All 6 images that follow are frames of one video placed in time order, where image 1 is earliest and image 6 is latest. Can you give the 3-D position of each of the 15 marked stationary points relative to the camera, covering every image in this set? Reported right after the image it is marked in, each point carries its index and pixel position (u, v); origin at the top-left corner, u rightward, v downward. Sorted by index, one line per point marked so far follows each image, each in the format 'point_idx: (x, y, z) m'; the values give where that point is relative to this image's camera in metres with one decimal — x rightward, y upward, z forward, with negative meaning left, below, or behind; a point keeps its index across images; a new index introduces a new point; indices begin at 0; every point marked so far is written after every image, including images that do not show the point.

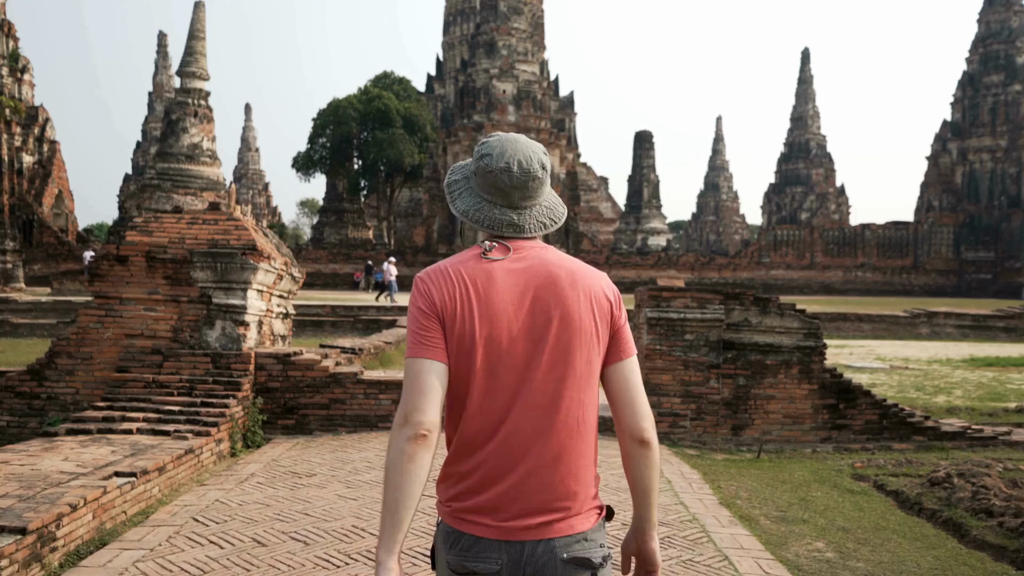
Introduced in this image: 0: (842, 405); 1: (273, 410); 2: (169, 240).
0: (+2.9, -1.0, +7.9) m
1: (-2.1, -1.0, +7.7) m
2: (-3.0, +0.4, +7.7) m
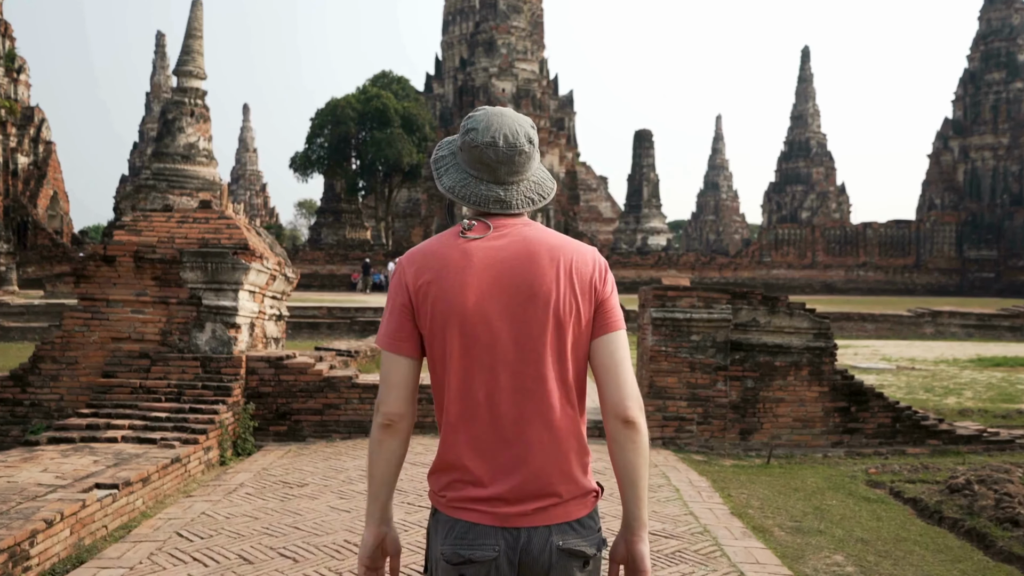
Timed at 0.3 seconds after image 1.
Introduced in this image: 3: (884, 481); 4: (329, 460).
0: (+2.9, -1.0, +7.7) m
1: (-2.1, -1.1, +7.4) m
2: (-3.0, +0.4, +7.5) m
3: (+2.7, -1.4, +6.5) m
4: (-1.4, -1.3, +6.6) m
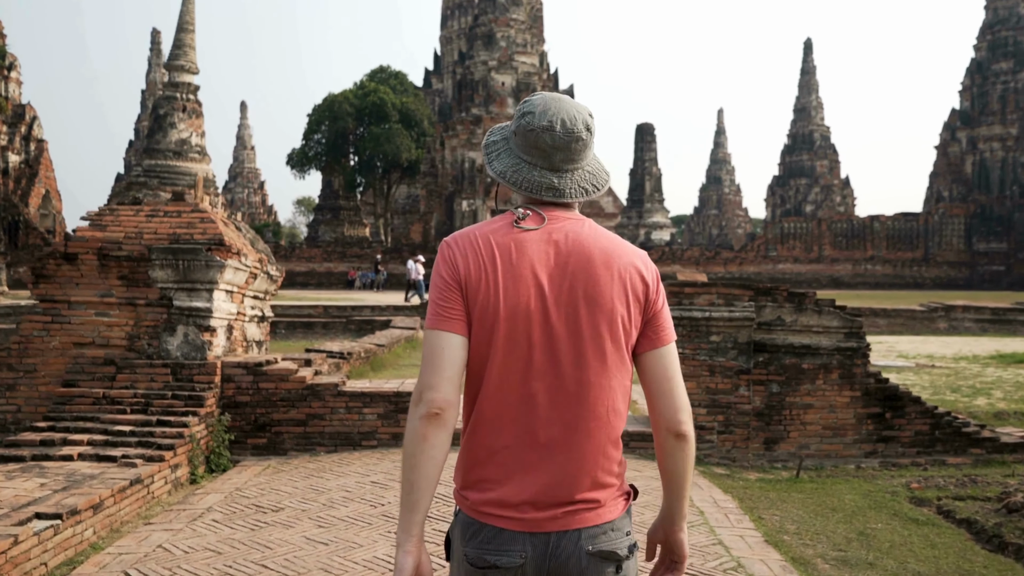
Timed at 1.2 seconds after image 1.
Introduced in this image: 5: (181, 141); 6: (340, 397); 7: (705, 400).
0: (+3.0, -1.0, +7.0) m
1: (-2.0, -1.1, +6.7) m
2: (-3.0, +0.4, +6.8) m
3: (+2.7, -1.4, +5.9) m
4: (-1.3, -1.3, +5.9) m
5: (-7.4, +3.3, +19.9) m
6: (-1.3, -0.8, +6.8) m
7: (+1.5, -0.9, +6.8) m
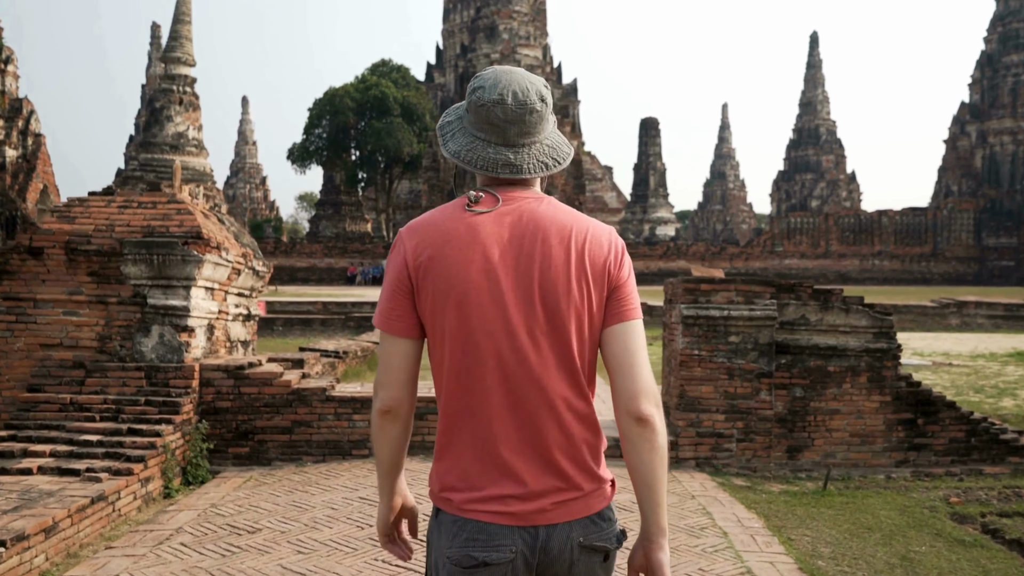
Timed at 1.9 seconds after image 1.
0: (+3.0, -1.0, +6.5) m
1: (-2.0, -1.0, +6.2) m
2: (-3.0, +0.4, +6.3) m
3: (+2.8, -1.4, +5.3) m
4: (-1.3, -1.2, +5.4) m
5: (-7.3, +3.4, +19.4) m
6: (-1.3, -0.8, +6.3) m
7: (+1.5, -0.8, +6.3) m
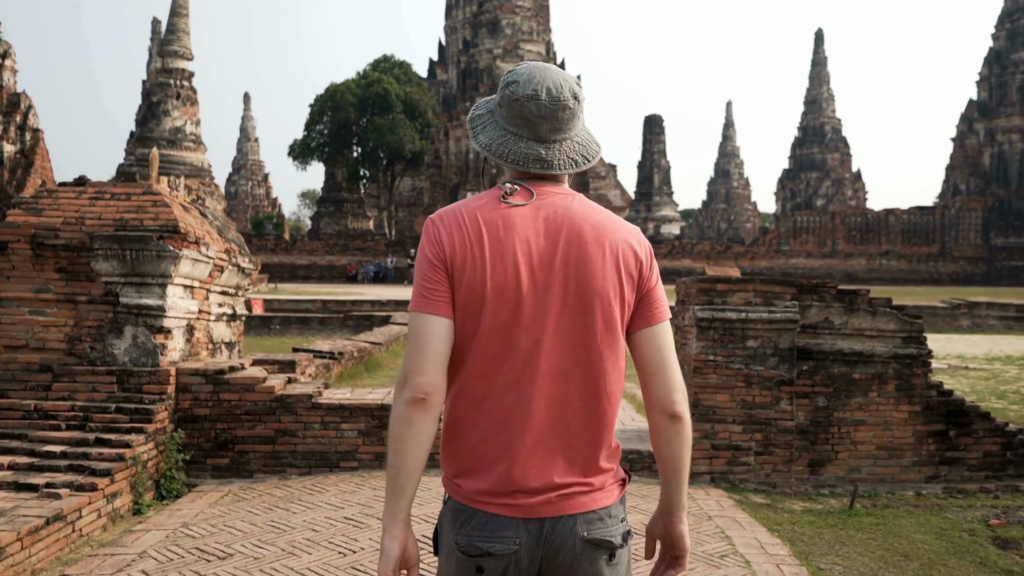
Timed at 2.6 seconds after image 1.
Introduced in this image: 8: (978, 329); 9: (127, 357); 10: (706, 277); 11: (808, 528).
0: (+3.0, -1.0, +6.0) m
1: (-2.0, -1.0, +5.8) m
2: (-3.0, +0.4, +5.9) m
3: (+2.8, -1.4, +4.9) m
4: (-1.3, -1.2, +4.9) m
5: (-7.3, +3.4, +19.0) m
6: (-1.3, -0.8, +5.8) m
7: (+1.5, -0.8, +5.8) m
8: (+10.2, -0.9, +19.3) m
9: (-2.5, -0.5, +5.8) m
10: (+1.3, +0.1, +5.9) m
11: (+1.7, -1.3, +5.0) m
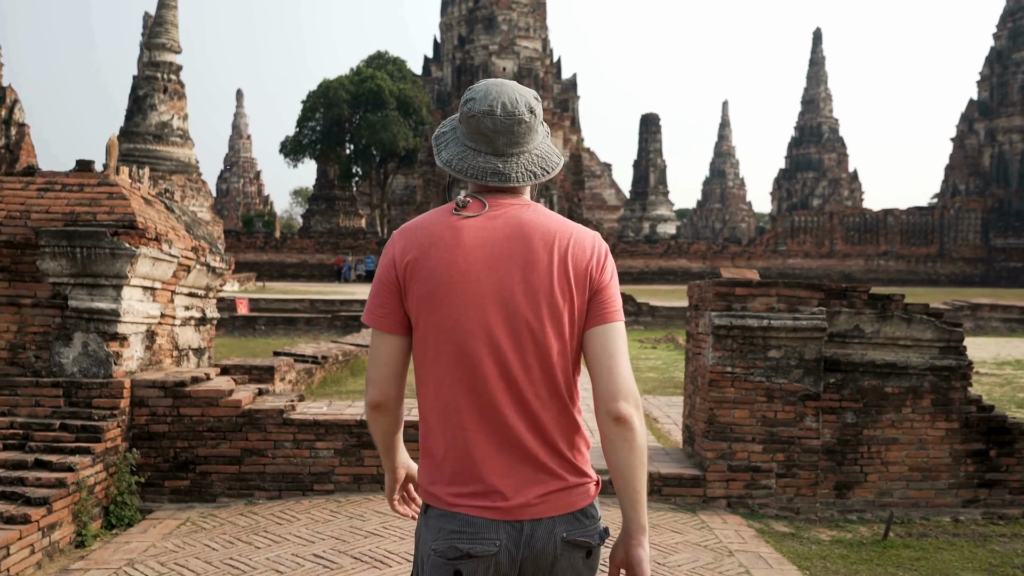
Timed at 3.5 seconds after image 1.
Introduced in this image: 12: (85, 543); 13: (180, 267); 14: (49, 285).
0: (+2.9, -1.0, +5.4) m
1: (-2.1, -1.0, +5.2) m
2: (-3.0, +0.4, +5.2) m
3: (+2.7, -1.4, +4.3) m
4: (-1.4, -1.2, +4.3) m
5: (-7.4, +3.4, +18.3) m
6: (-1.3, -0.8, +5.2) m
7: (+1.5, -0.9, +5.3) m
8: (+10.1, -0.9, +18.8) m
9: (-2.5, -0.5, +5.1) m
10: (+1.3, +0.1, +5.3) m
11: (+1.6, -1.4, +4.4) m
12: (-2.2, -1.3, +4.5) m
13: (-2.2, +0.1, +5.9) m
14: (-2.7, 0.0, +5.2) m
